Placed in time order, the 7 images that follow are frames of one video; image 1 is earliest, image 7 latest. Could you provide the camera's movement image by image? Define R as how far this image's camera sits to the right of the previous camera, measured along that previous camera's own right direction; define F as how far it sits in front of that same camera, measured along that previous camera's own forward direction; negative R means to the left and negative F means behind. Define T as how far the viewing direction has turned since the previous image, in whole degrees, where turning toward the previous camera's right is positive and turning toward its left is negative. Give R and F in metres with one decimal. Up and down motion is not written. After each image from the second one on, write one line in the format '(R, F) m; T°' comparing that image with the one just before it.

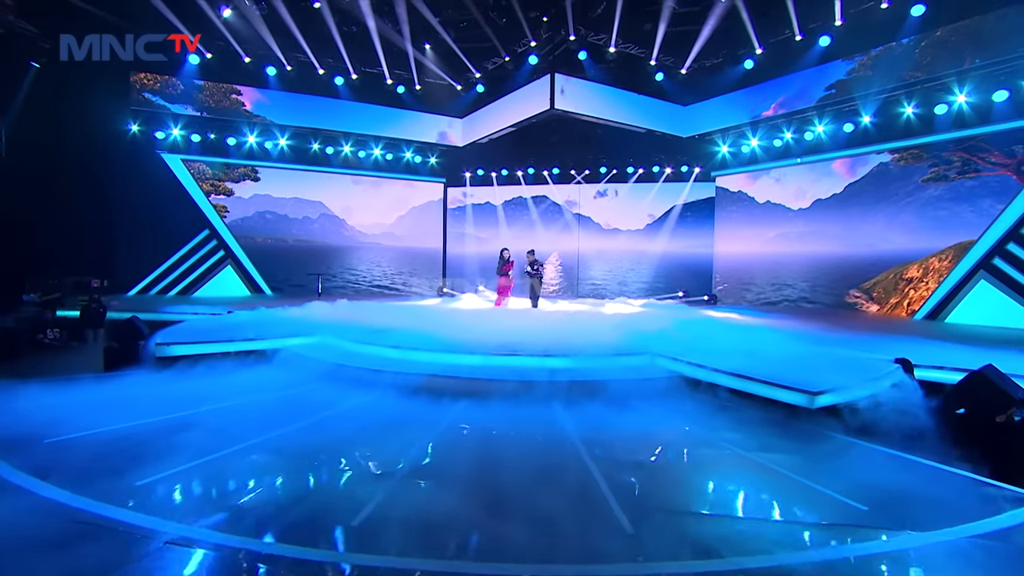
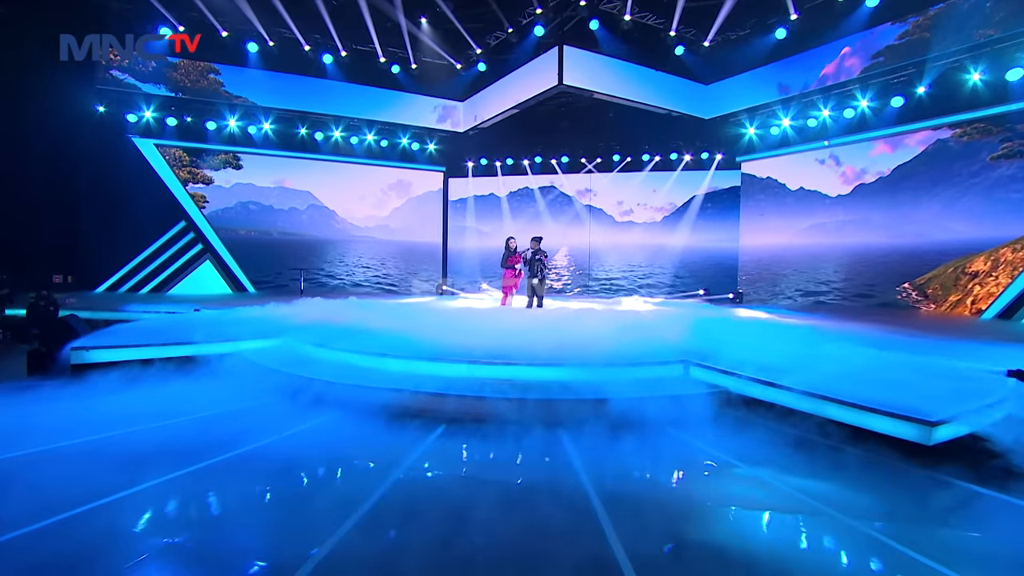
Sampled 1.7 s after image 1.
(+0.1, +0.9) m; -1°
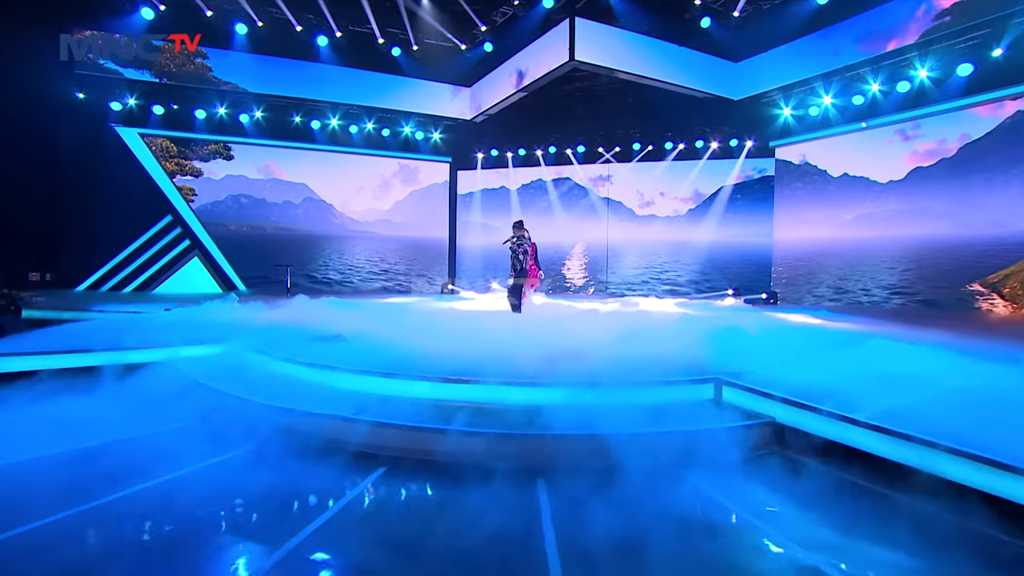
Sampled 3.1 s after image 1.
(+0.3, +0.7) m; -3°
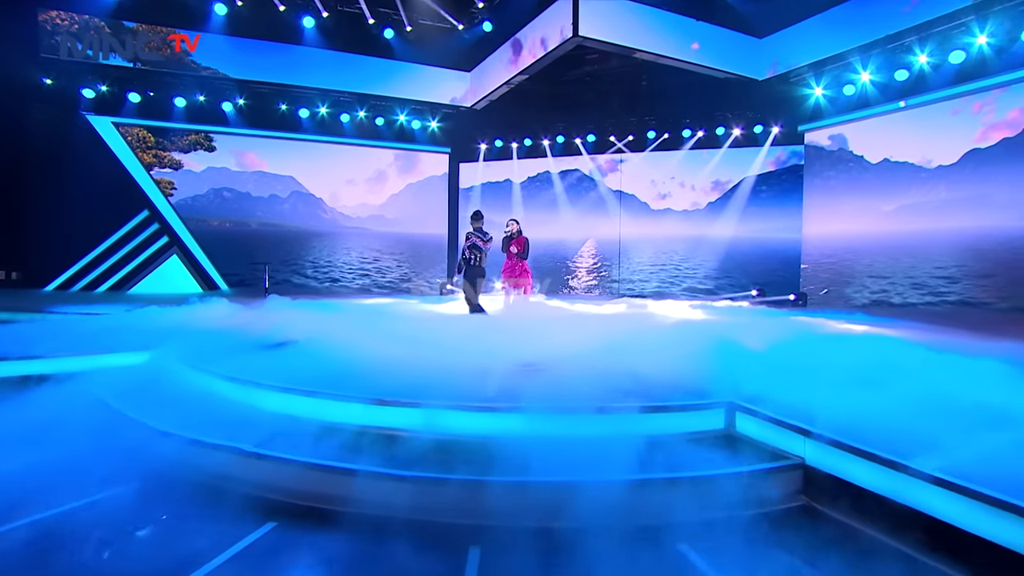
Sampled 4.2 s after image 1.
(+0.3, +0.7) m; -2°
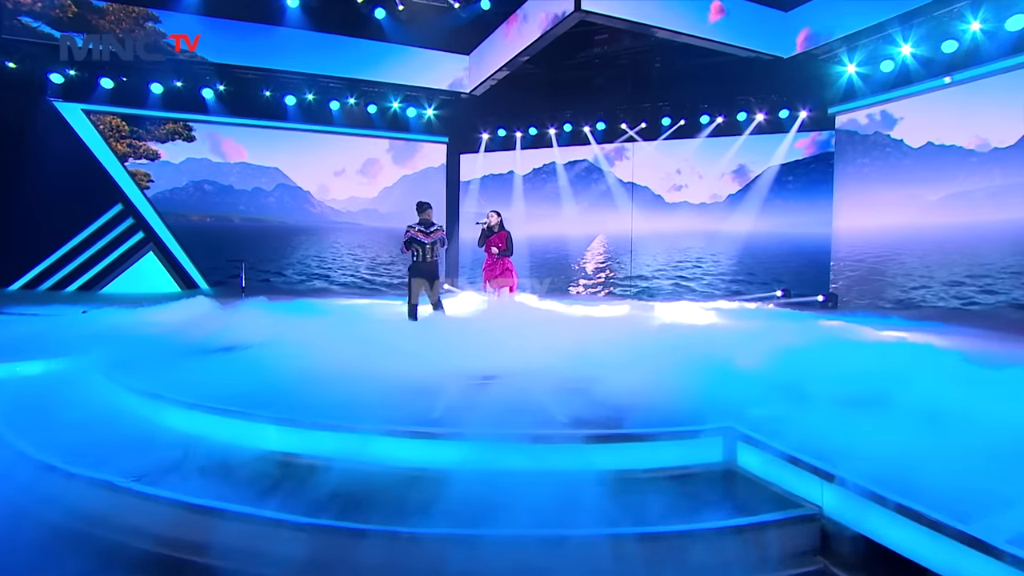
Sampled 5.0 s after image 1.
(+0.2, +0.6) m; -2°
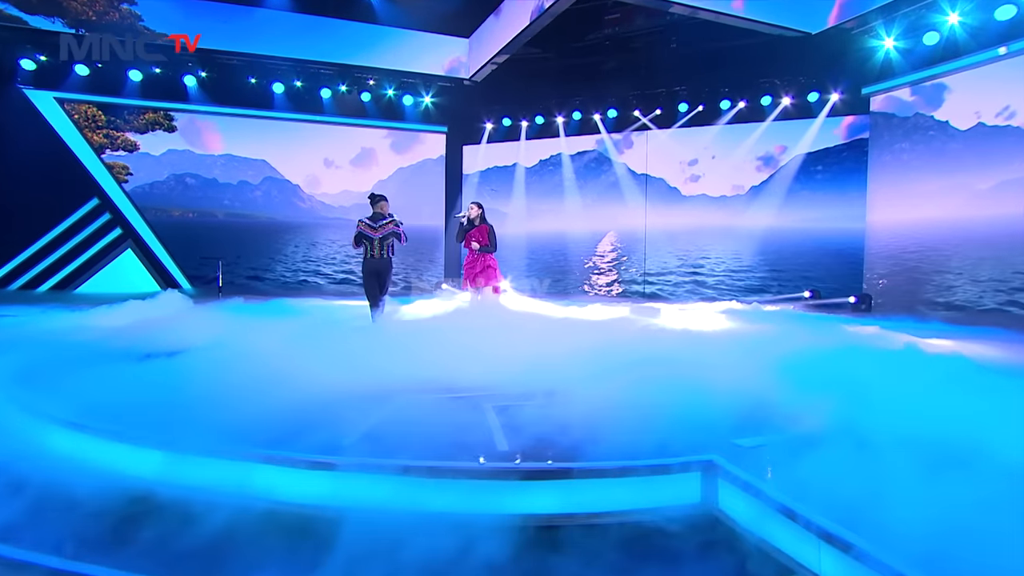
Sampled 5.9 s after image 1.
(+0.2, +0.5) m; -2°
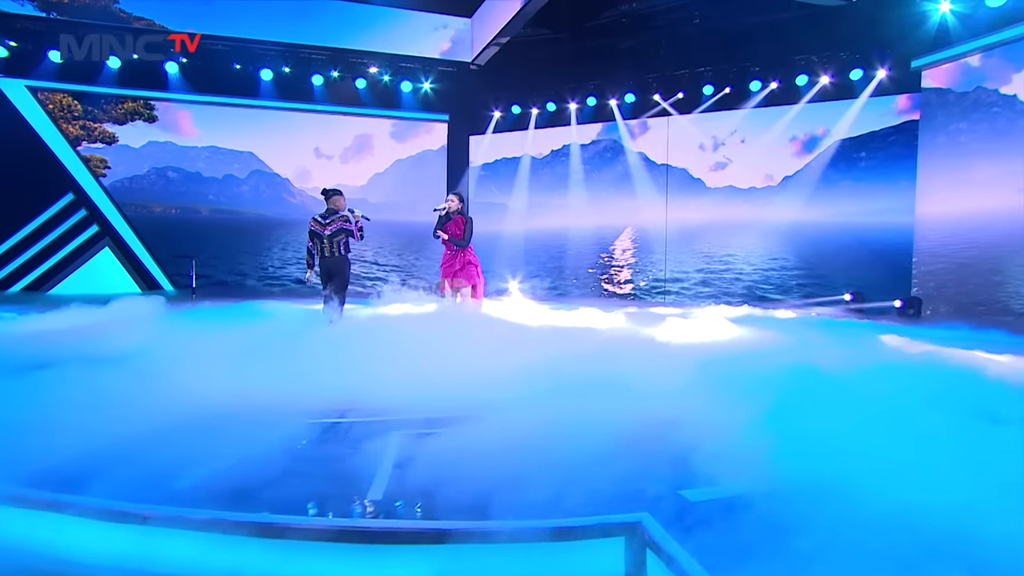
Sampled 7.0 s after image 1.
(+0.2, +0.6) m; -2°
